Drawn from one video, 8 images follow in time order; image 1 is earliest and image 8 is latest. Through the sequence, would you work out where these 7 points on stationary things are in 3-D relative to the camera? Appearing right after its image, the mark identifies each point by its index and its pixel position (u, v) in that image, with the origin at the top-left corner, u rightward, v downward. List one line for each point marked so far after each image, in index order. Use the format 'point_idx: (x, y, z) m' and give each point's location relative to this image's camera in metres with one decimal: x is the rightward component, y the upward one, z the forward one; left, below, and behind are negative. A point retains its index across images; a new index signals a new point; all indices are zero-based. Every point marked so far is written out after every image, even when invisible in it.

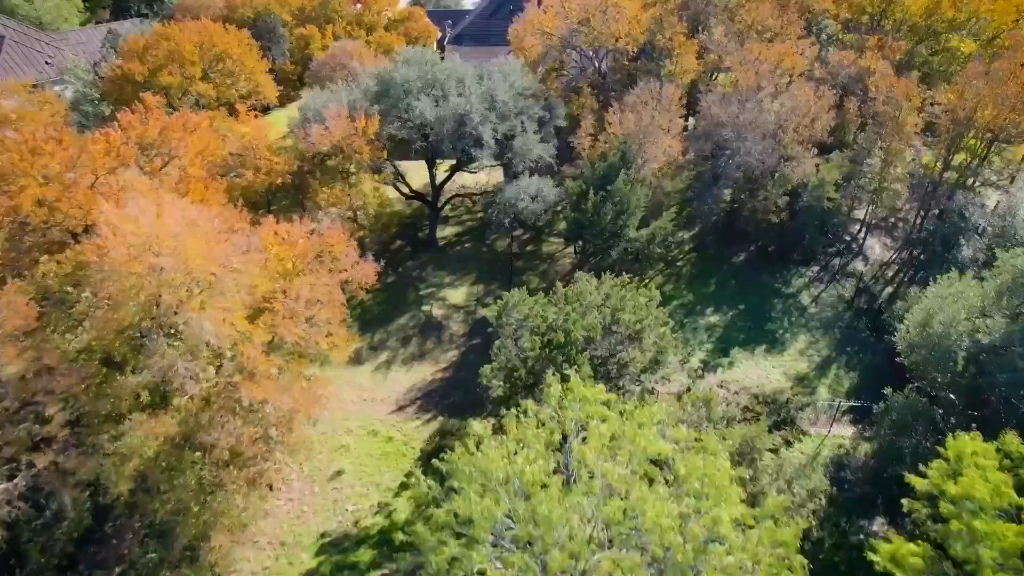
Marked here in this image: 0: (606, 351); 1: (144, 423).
0: (+2.3, -1.5, +18.9) m
1: (-7.9, -2.9, +16.6) m
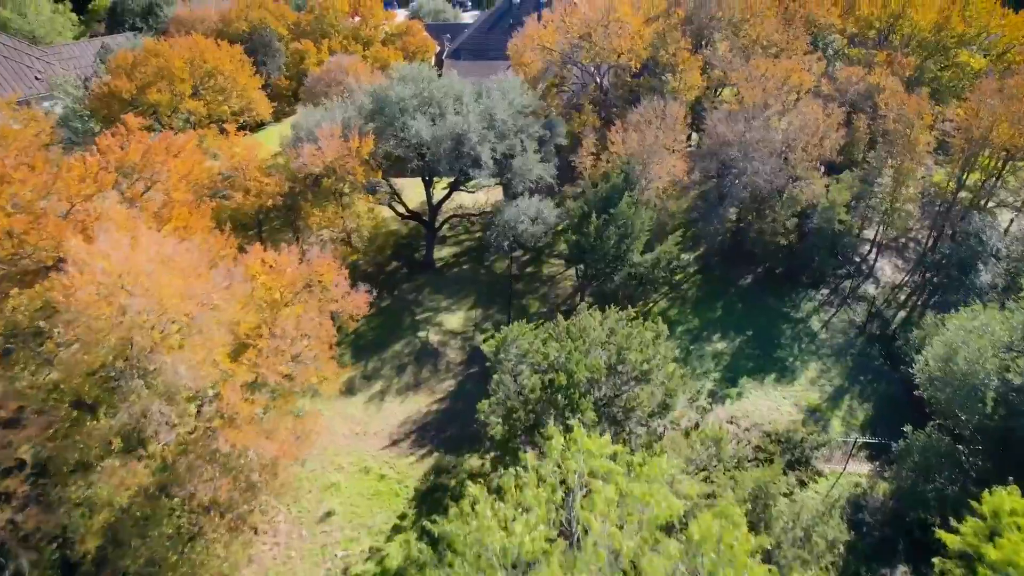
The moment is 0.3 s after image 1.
0: (+2.3, -2.4, +17.7) m
1: (-7.9, -3.7, +15.4) m
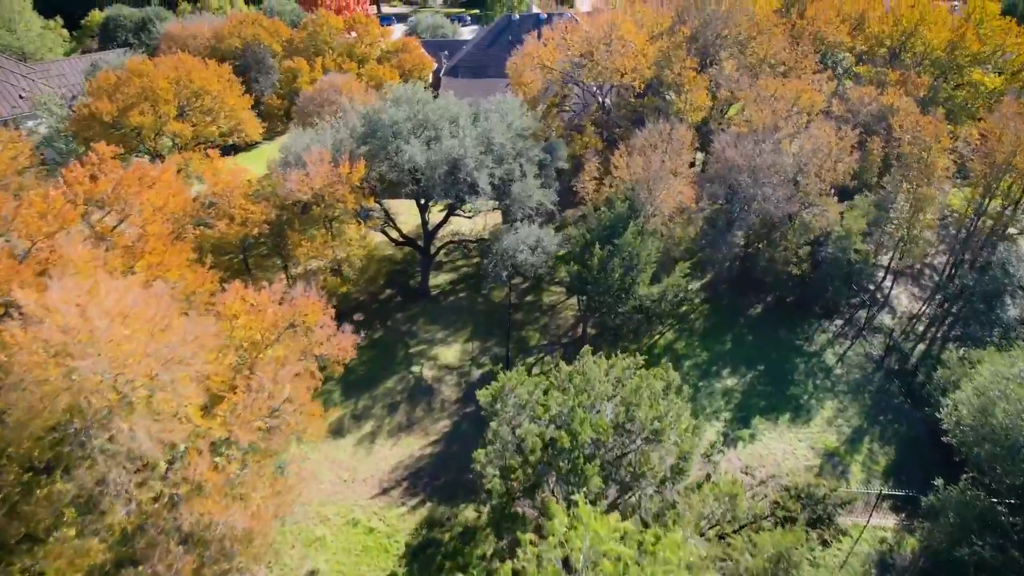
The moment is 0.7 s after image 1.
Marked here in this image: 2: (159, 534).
0: (+2.2, -3.4, +16.1) m
1: (-8.0, -4.7, +13.8) m
2: (-6.8, -4.7, +14.9) m
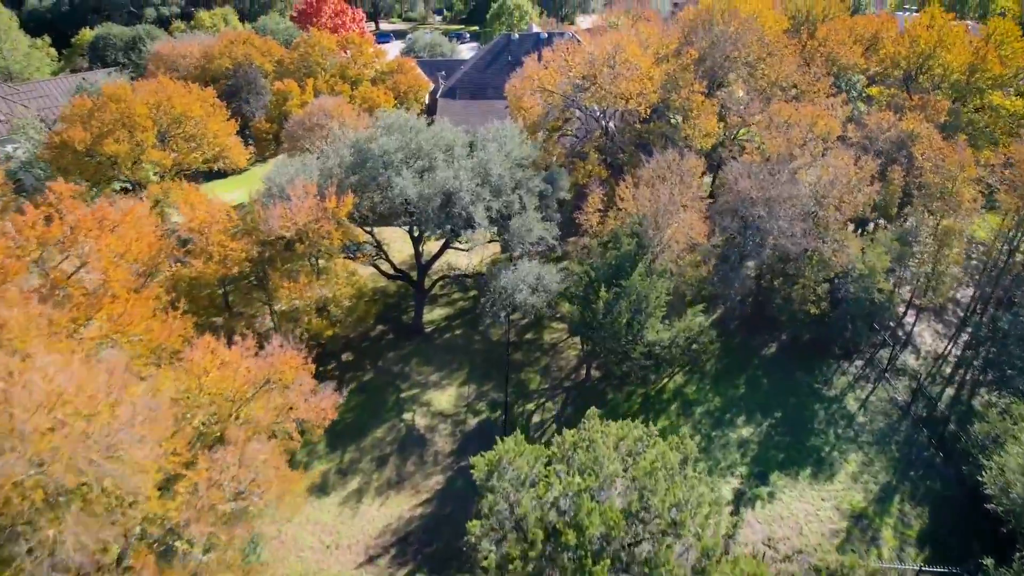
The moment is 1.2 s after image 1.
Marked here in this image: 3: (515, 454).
0: (+2.2, -4.6, +14.1) m
1: (-8.0, -5.9, +11.7) m
2: (-6.8, -5.9, +12.8) m
3: (+0.1, -3.6, +16.7) m
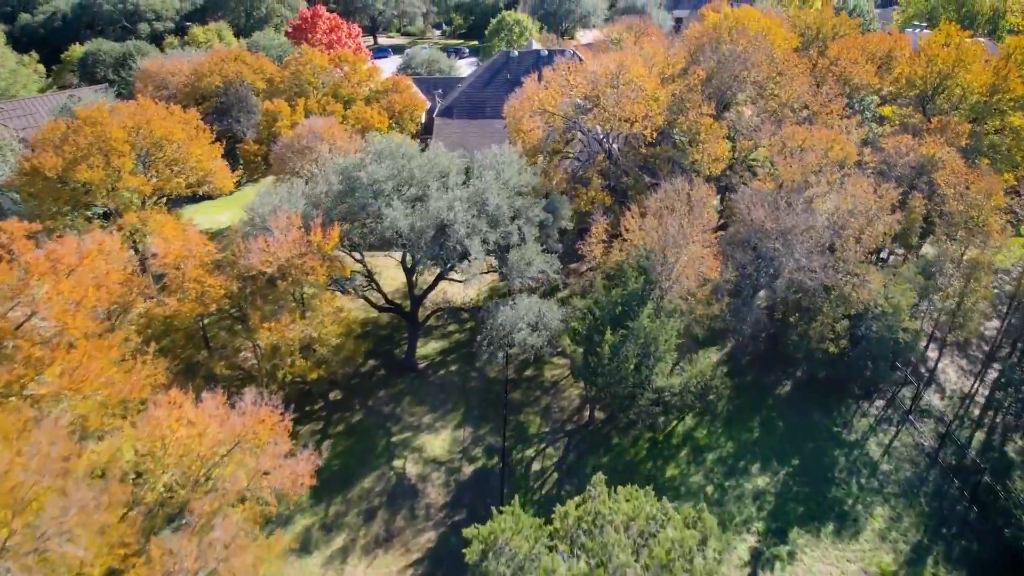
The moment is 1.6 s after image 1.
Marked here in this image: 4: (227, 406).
0: (+2.1, -5.7, +12.2) m
1: (-8.1, -6.9, +9.8) m
2: (-6.9, -6.9, +10.9) m
3: (0.0, -4.7, +14.9) m
4: (-6.8, -2.8, +18.6) m
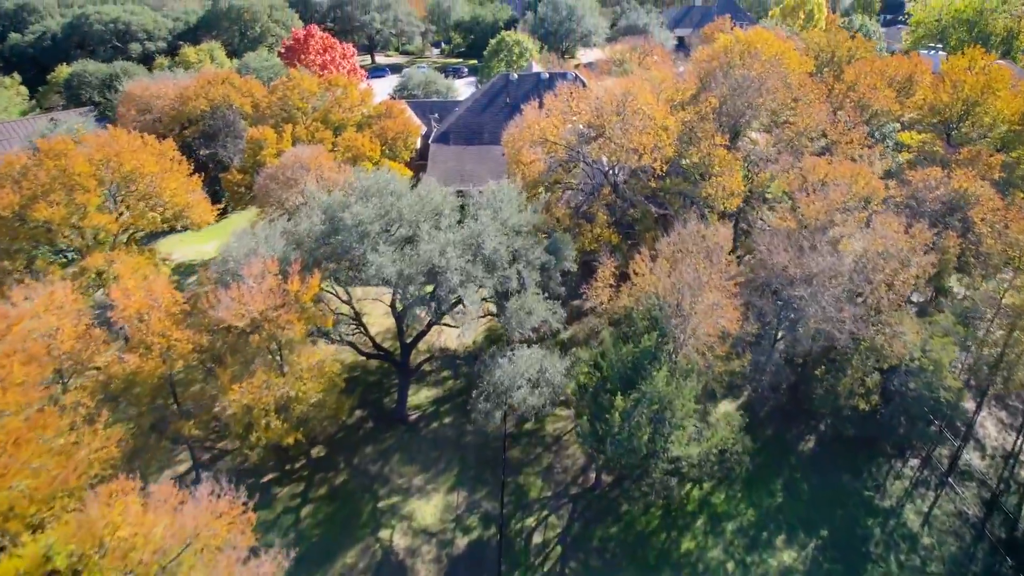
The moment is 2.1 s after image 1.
0: (+2.1, -7.0, +9.7) m
1: (-8.1, -8.2, +7.3) m
2: (-6.9, -8.2, +8.3) m
3: (0.0, -6.1, +12.4) m
4: (-6.8, -4.3, +16.1) m
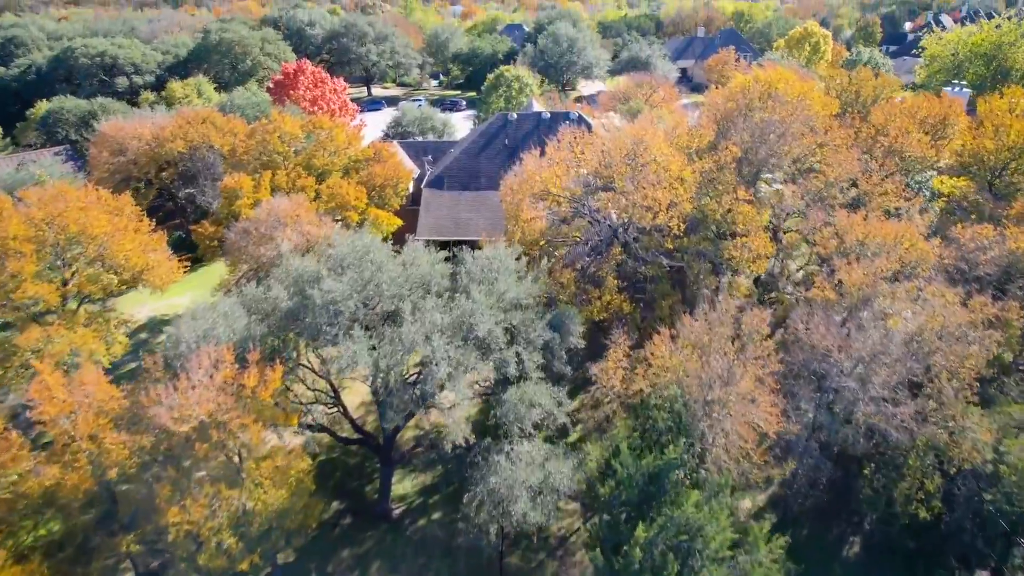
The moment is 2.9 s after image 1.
0: (+2.0, -8.8, +5.9) m
1: (-8.2, -9.9, +3.5) m
2: (-7.0, -10.0, +4.6) m
3: (-0.1, -8.0, +8.7) m
4: (-6.9, -6.3, +12.5) m
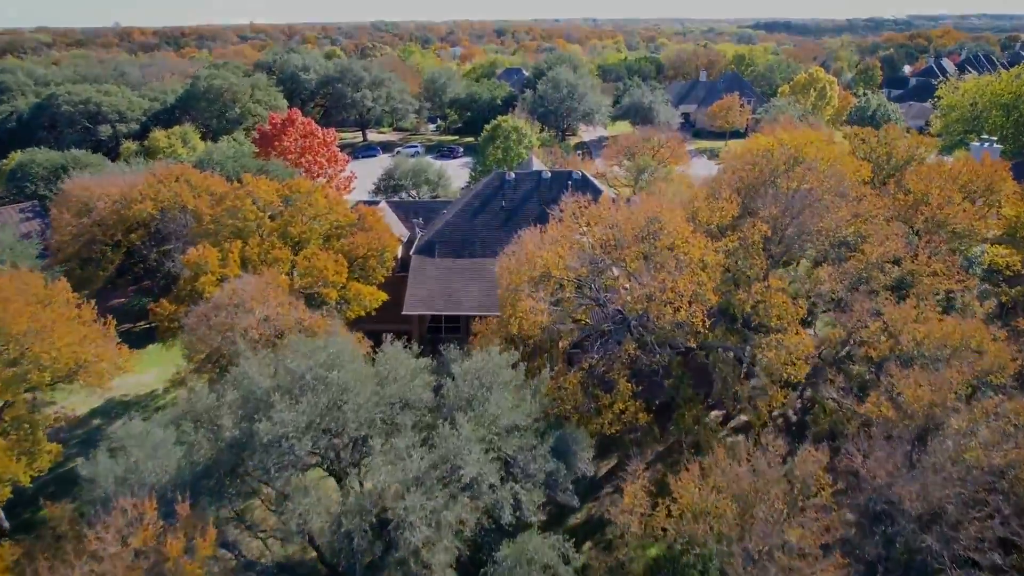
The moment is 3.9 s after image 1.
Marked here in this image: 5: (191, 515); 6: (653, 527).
0: (+1.9, -10.9, +1.6) m
1: (-8.3, -11.9, -0.9) m
2: (-7.1, -12.0, +0.2) m
3: (-0.2, -10.2, +4.4) m
4: (-7.0, -8.7, +8.3) m
5: (-6.6, -4.6, +15.6) m
6: (+3.3, -5.6, +17.9) m
